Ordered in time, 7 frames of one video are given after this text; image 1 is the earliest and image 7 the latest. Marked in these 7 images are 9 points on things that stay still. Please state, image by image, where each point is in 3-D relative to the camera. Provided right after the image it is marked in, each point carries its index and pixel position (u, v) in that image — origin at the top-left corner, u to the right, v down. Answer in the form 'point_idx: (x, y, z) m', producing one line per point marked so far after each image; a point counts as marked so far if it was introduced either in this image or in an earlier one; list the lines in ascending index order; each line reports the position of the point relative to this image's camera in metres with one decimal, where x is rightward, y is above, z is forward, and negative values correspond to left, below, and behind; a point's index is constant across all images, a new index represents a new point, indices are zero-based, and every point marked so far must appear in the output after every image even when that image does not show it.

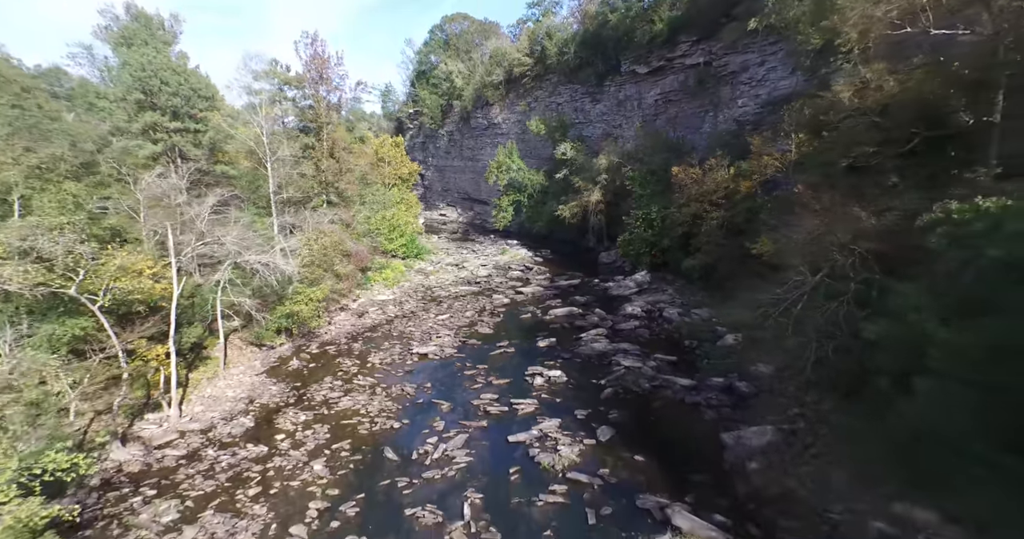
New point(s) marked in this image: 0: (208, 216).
0: (-8.0, +1.4, +12.7) m
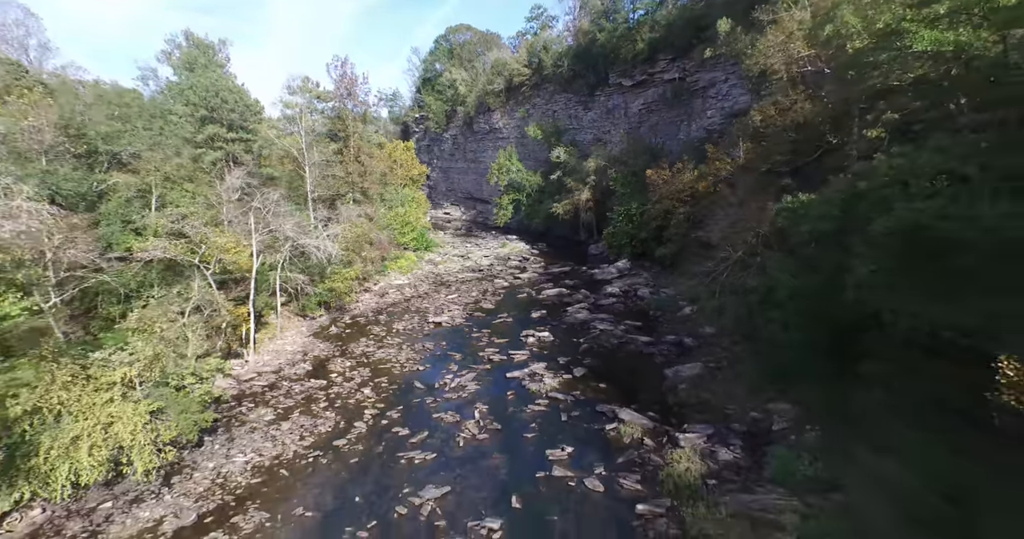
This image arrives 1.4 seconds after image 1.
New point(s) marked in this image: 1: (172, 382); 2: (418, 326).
0: (-8.1, +2.0, +16.3) m
1: (-7.0, -2.3, +10.1) m
2: (-3.7, -2.2, +19.1) m
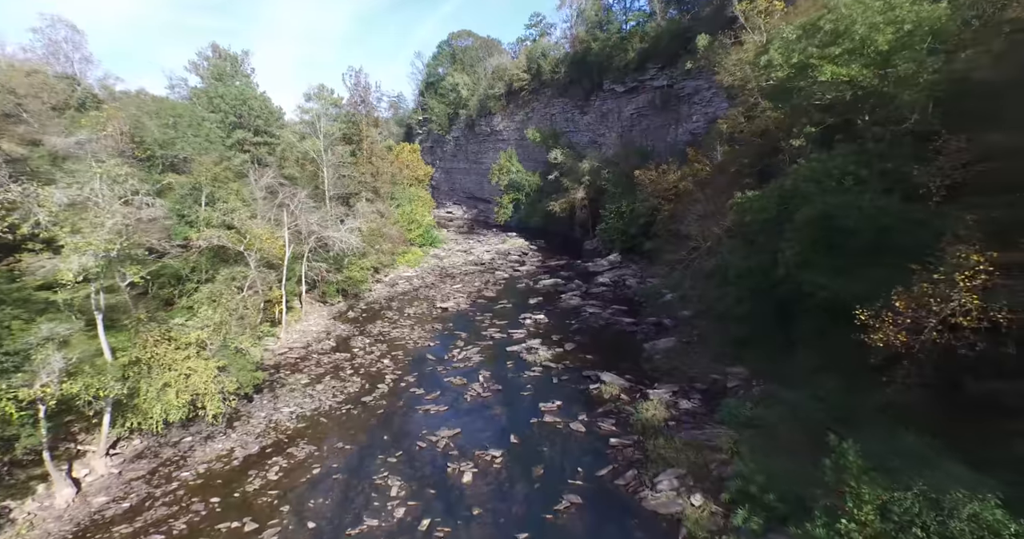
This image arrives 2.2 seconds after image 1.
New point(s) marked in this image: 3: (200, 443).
0: (-8.1, +2.4, +18.5) m
1: (-7.0, -1.9, +12.2) m
2: (-3.7, -1.8, +21.3) m
3: (-6.8, -3.8, +10.7) m
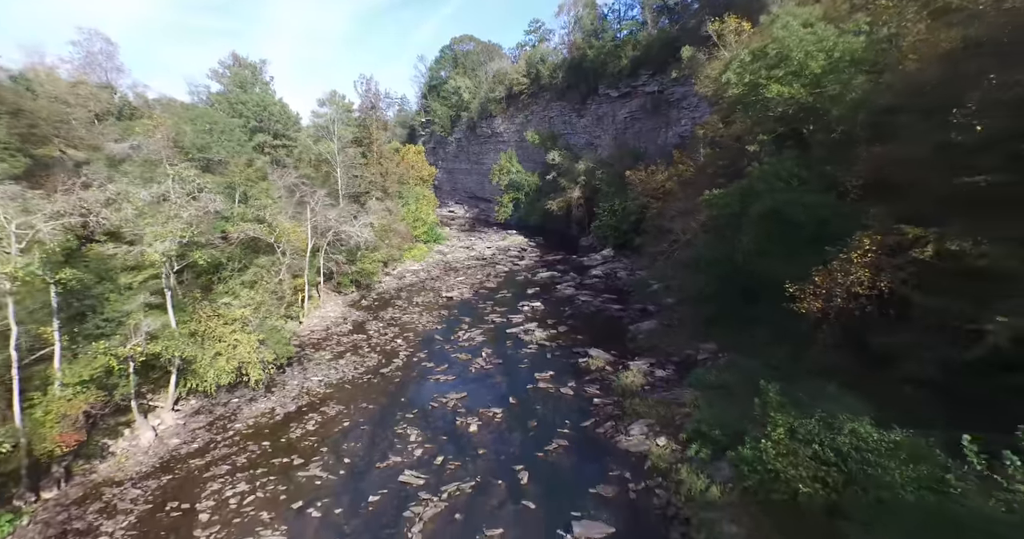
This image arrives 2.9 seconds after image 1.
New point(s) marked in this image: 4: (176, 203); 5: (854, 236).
0: (-8.1, +2.8, +20.4) m
1: (-7.0, -1.5, +14.2) m
2: (-3.7, -1.4, +23.2) m
3: (-6.9, -3.4, +12.6) m
4: (-7.8, +1.6, +11.5) m
5: (+6.4, +0.7, +9.2) m
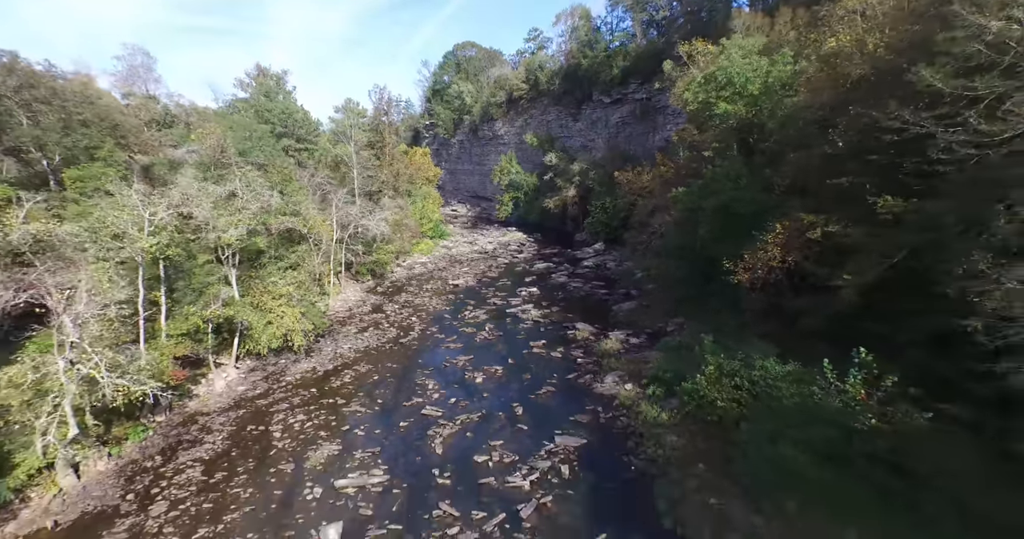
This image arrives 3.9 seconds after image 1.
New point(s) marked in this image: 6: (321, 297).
0: (-8.2, +3.3, +23.1) m
1: (-7.1, -1.0, +16.9) m
2: (-3.8, -0.9, +26.0) m
3: (-6.9, -2.9, +15.4) m
4: (-7.9, +2.1, +14.3) m
5: (+6.4, +1.2, +12.0) m
6: (-7.4, -1.1, +18.9) m
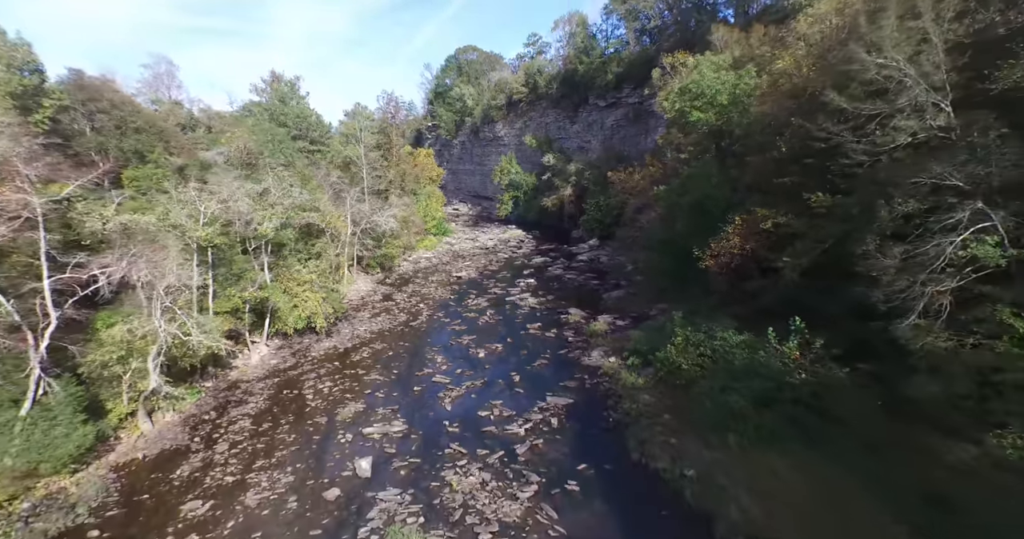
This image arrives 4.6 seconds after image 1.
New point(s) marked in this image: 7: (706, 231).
0: (-8.2, +3.6, +25.1) m
1: (-7.1, -0.7, +18.9) m
2: (-3.8, -0.5, +27.9) m
3: (-7.0, -2.6, +17.3) m
4: (-7.9, +2.4, +16.2) m
5: (+6.3, +1.5, +13.9) m
6: (-7.4, -0.7, +20.8) m
7: (+6.2, +1.3, +15.8) m
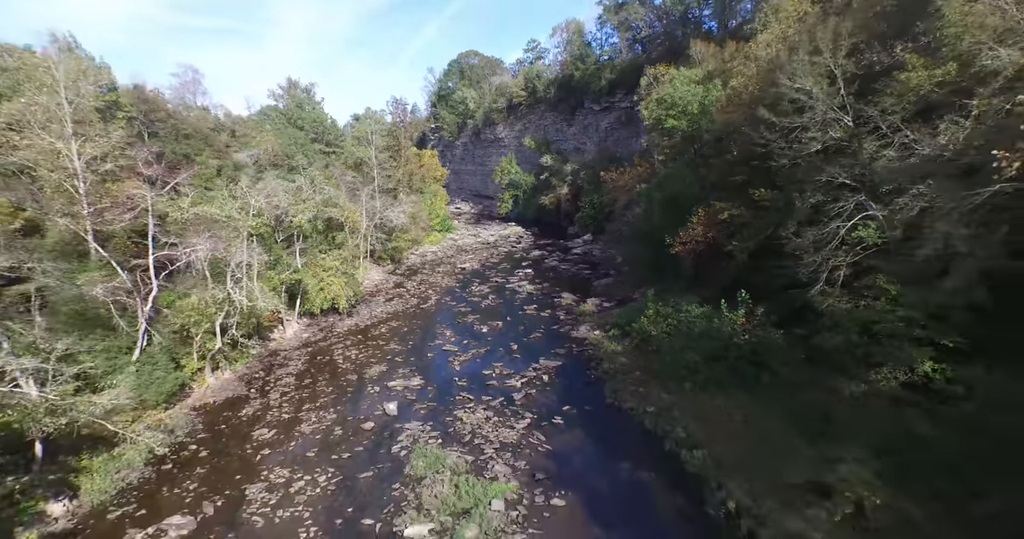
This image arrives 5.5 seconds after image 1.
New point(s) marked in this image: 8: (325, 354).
0: (-8.2, +4.1, +27.5) m
1: (-7.2, -0.2, +21.3) m
2: (-3.8, 0.0, +30.4) m
3: (-7.0, -2.1, +19.8) m
4: (-7.9, +2.9, +18.7) m
5: (+6.3, +2.0, +16.3) m
6: (-7.4, -0.2, +23.3) m
7: (+6.1, +1.7, +18.2) m
8: (-6.2, -2.8, +16.2) m
